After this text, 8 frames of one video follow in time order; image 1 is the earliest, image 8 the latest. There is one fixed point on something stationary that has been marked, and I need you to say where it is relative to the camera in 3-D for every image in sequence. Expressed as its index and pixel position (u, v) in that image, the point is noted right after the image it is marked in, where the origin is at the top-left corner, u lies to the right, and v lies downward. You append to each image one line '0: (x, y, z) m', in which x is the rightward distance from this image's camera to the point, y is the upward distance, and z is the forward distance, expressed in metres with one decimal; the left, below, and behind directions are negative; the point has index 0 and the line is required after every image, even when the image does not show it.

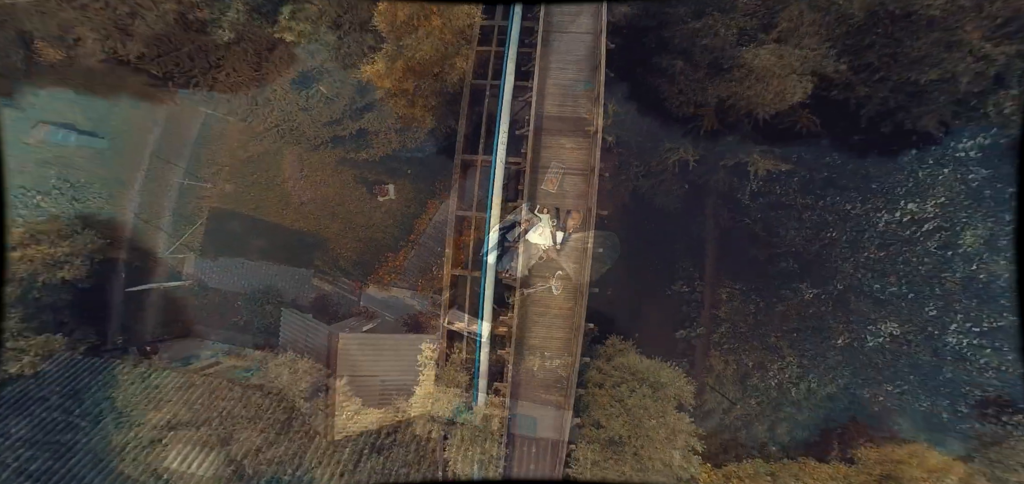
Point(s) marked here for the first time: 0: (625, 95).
0: (+6.5, +8.6, +21.2) m
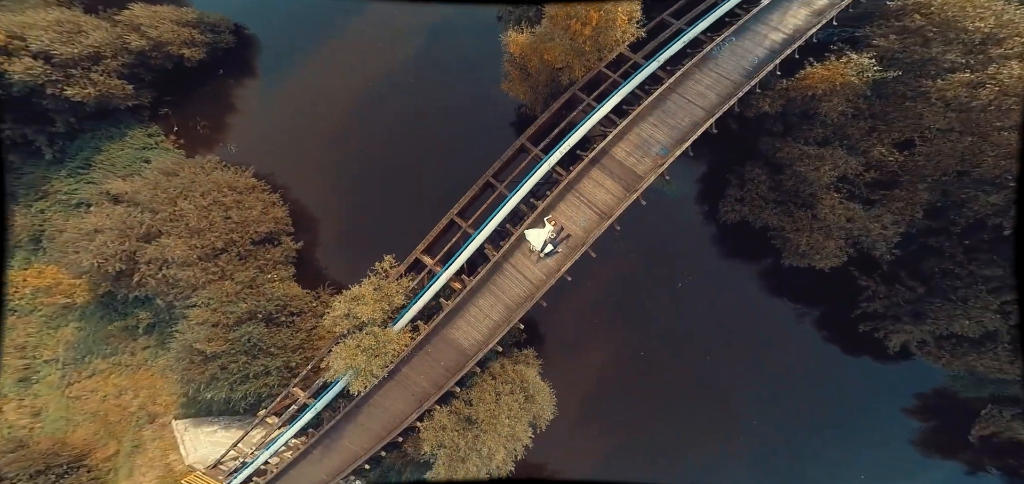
0: (+11.3, +4.0, +26.4) m
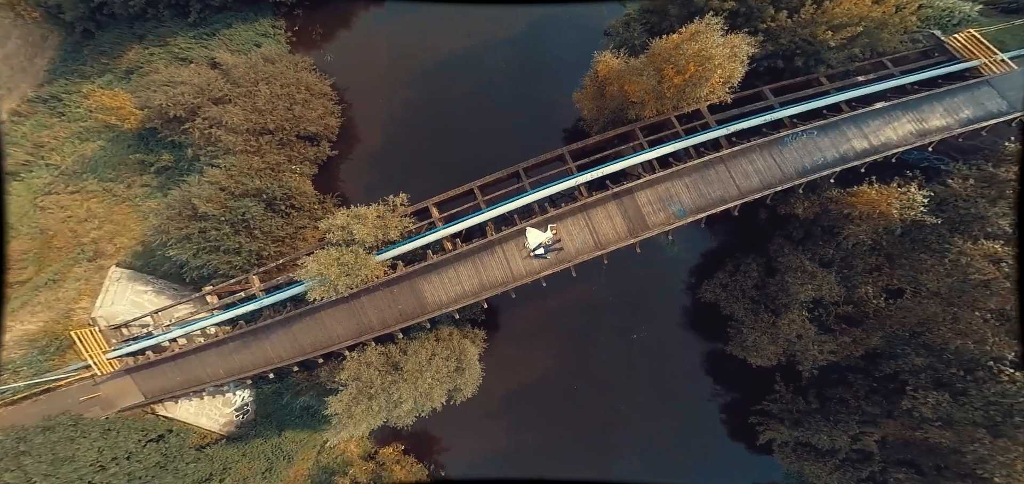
0: (+11.7, -0.4, +27.0) m
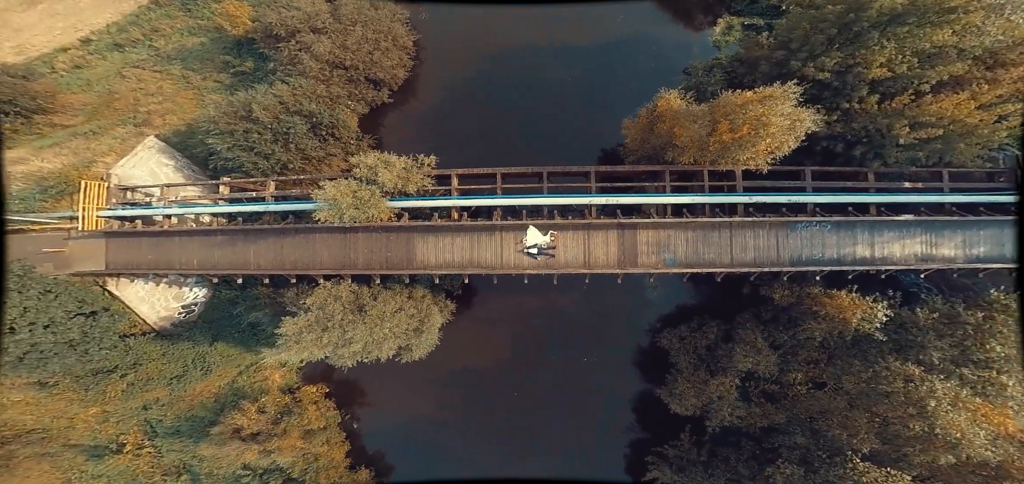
0: (+10.6, -3.8, +27.8) m
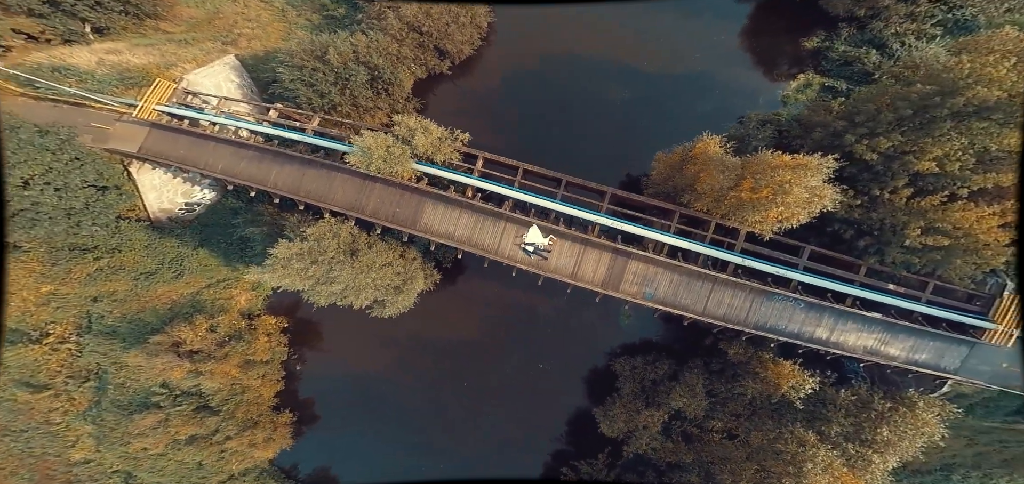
0: (+8.7, -6.4, +28.2) m
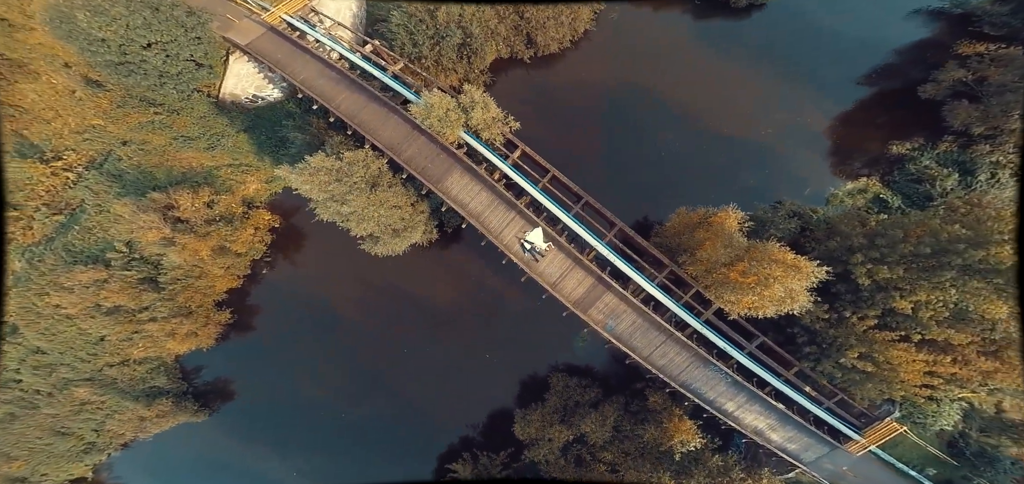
0: (+5.2, -8.6, +28.7) m
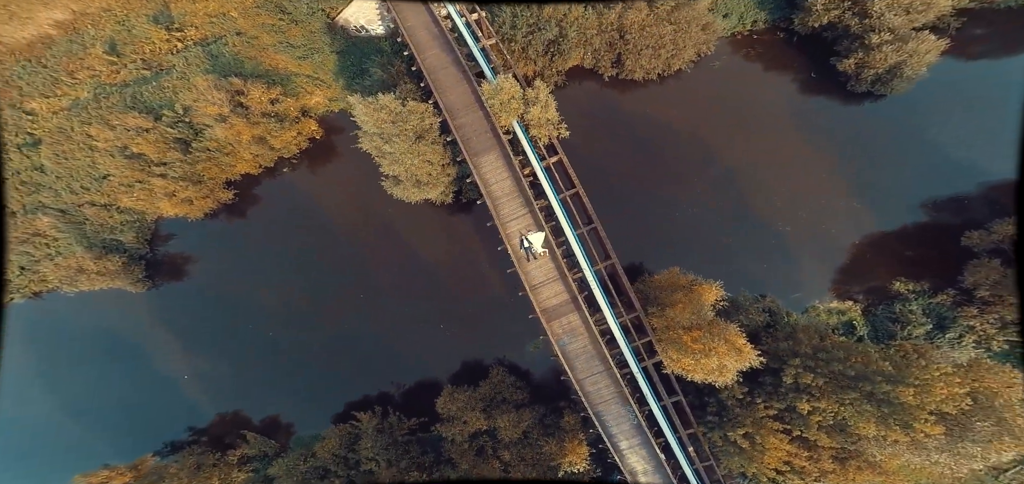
0: (+1.3, -9.3, +29.2) m
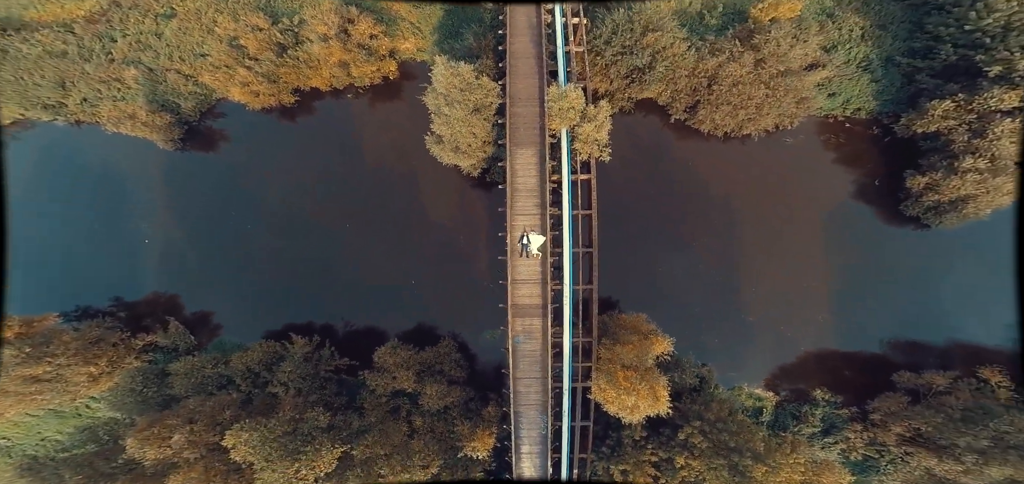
0: (-2.2, -8.6, +30.5) m
